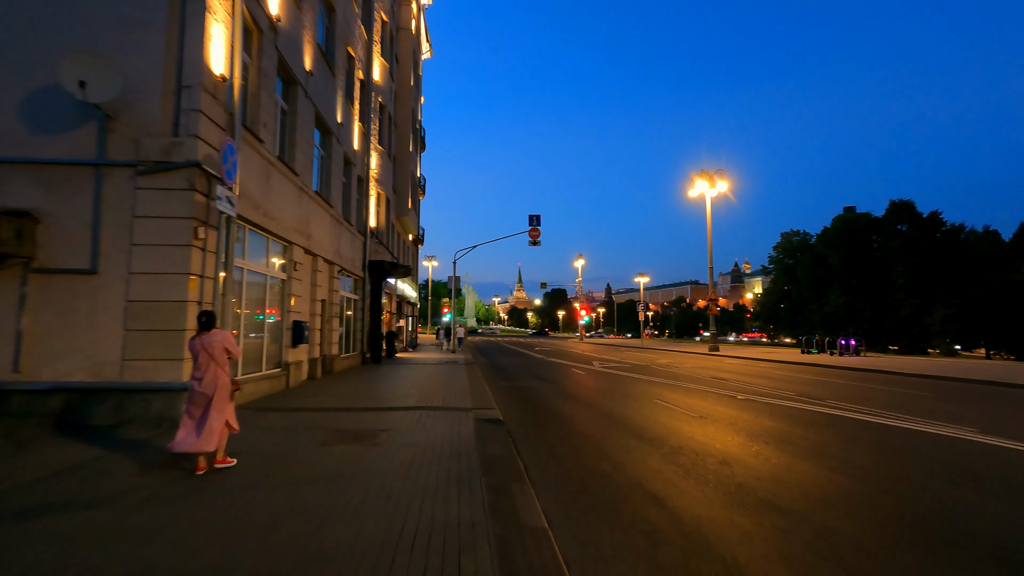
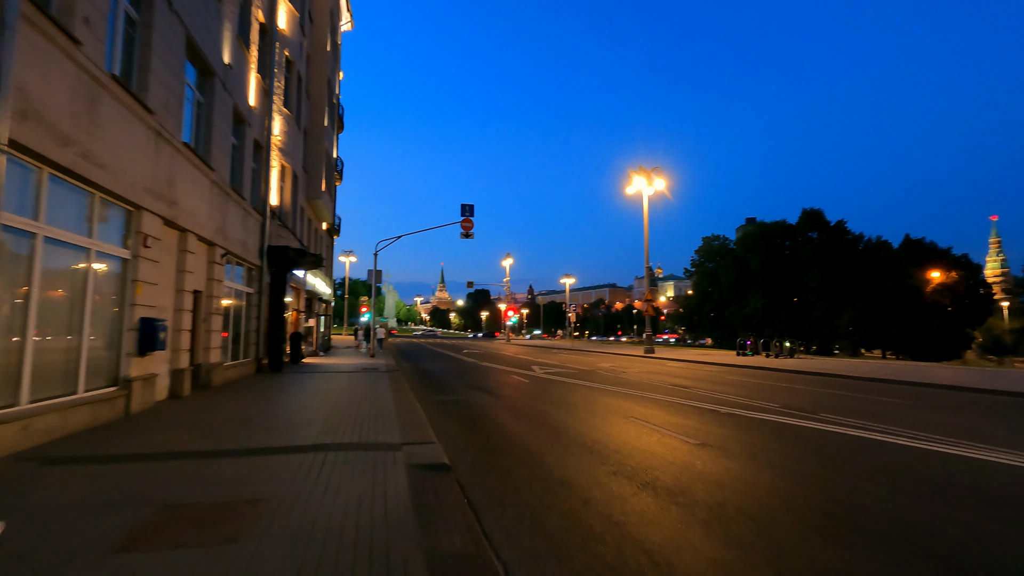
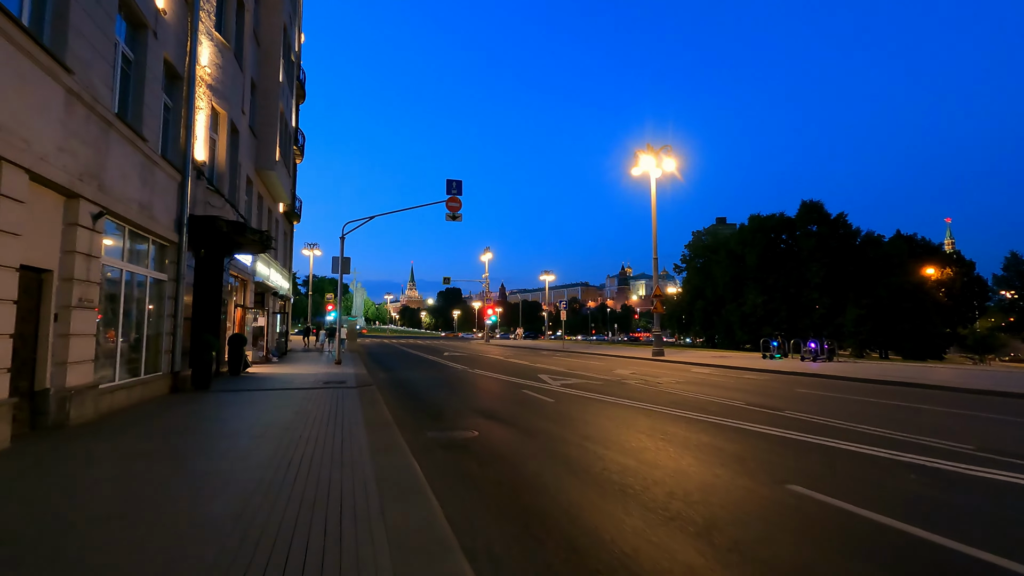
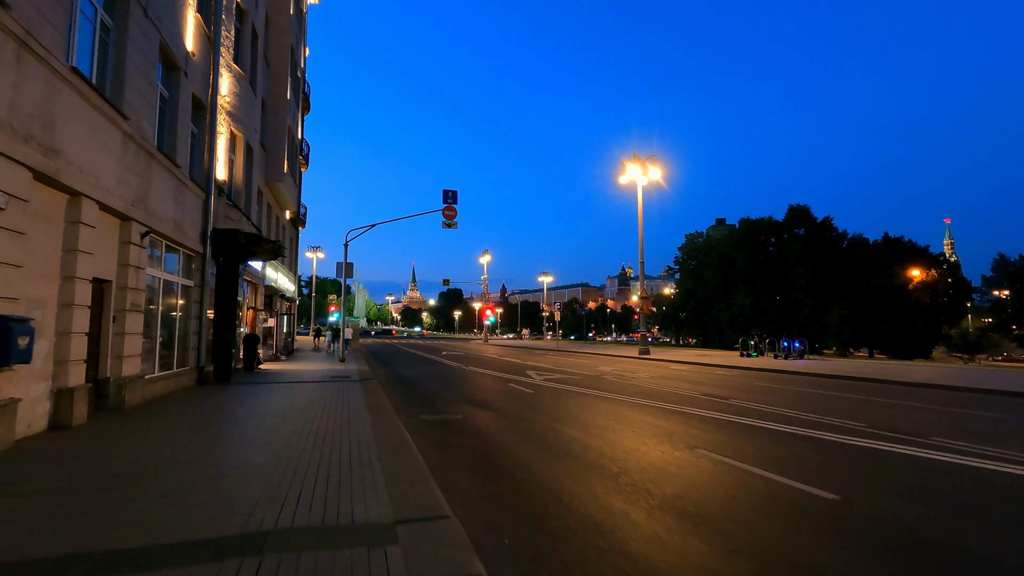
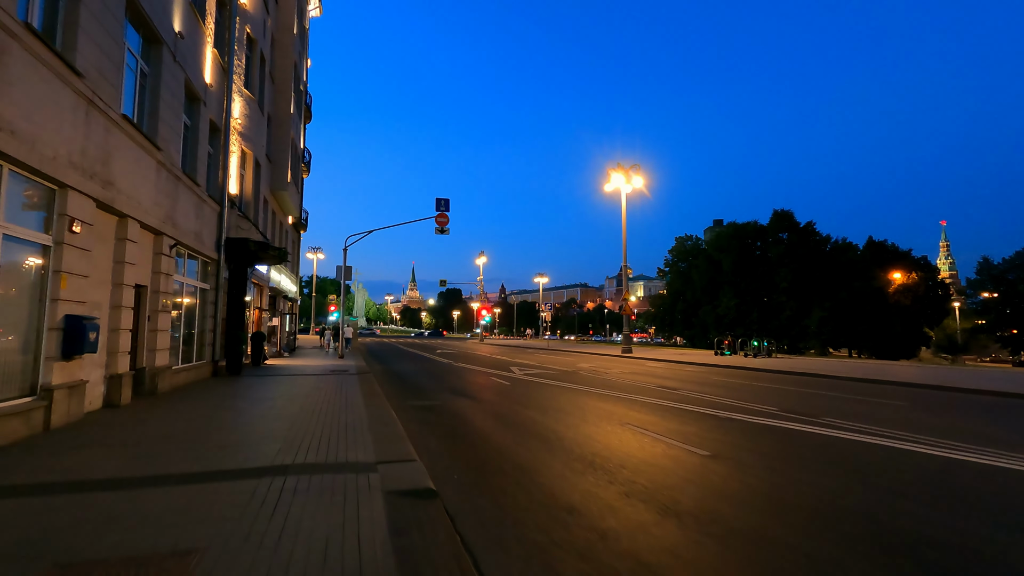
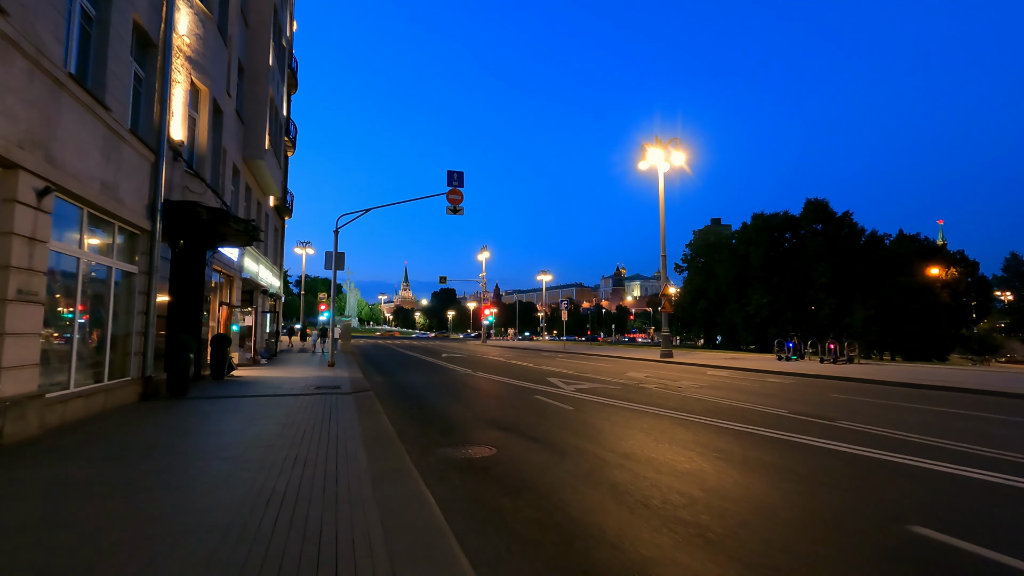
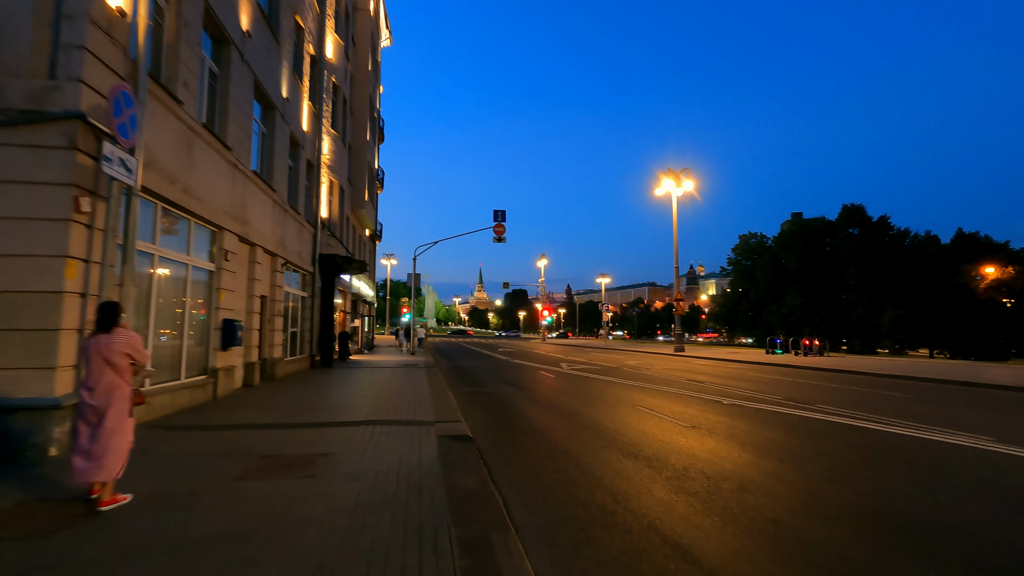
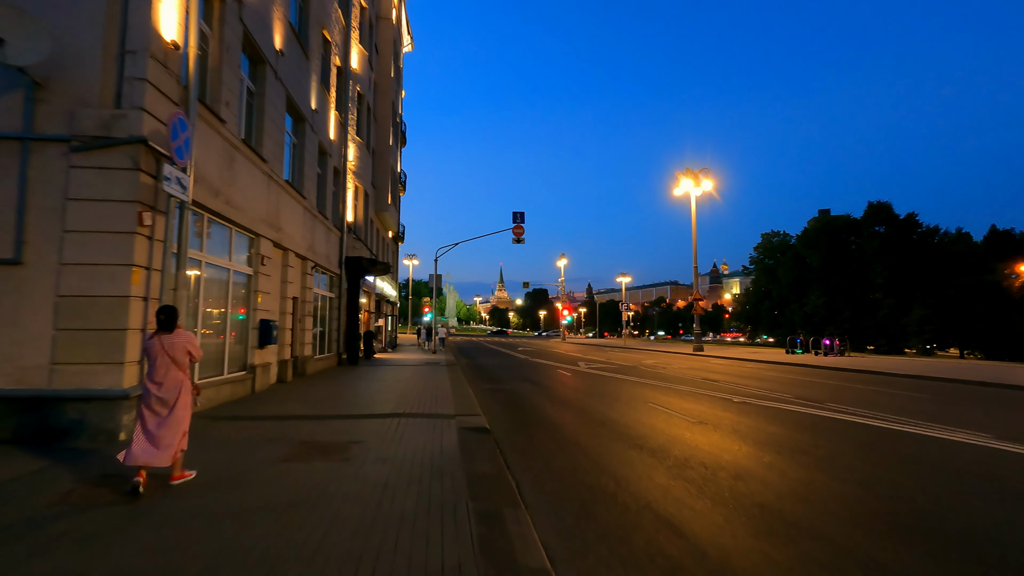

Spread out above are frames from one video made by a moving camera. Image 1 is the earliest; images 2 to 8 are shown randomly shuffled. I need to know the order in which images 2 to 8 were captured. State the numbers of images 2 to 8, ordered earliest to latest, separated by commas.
8, 7, 2, 5, 4, 3, 6
